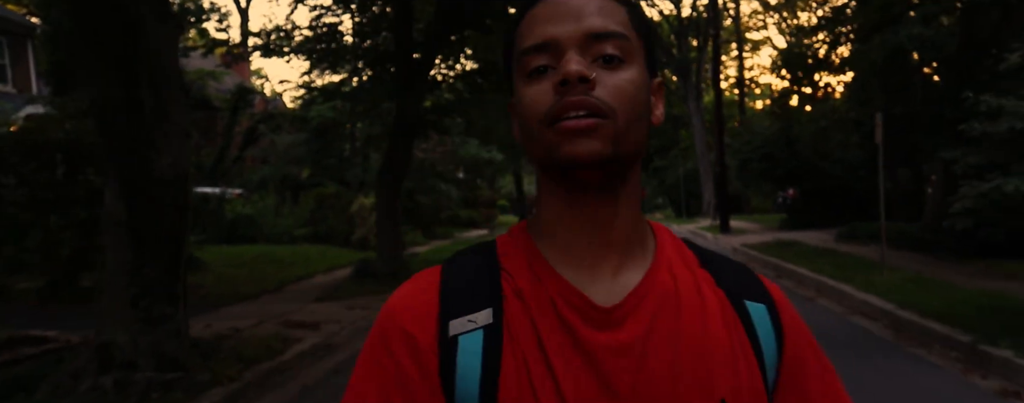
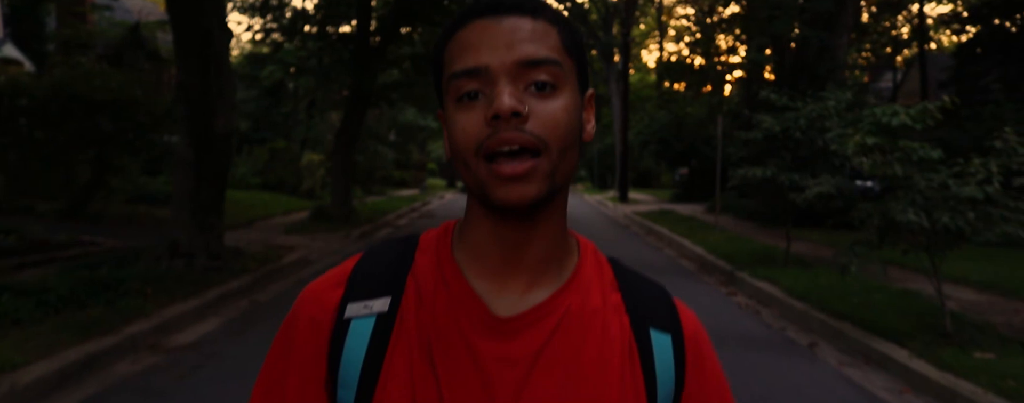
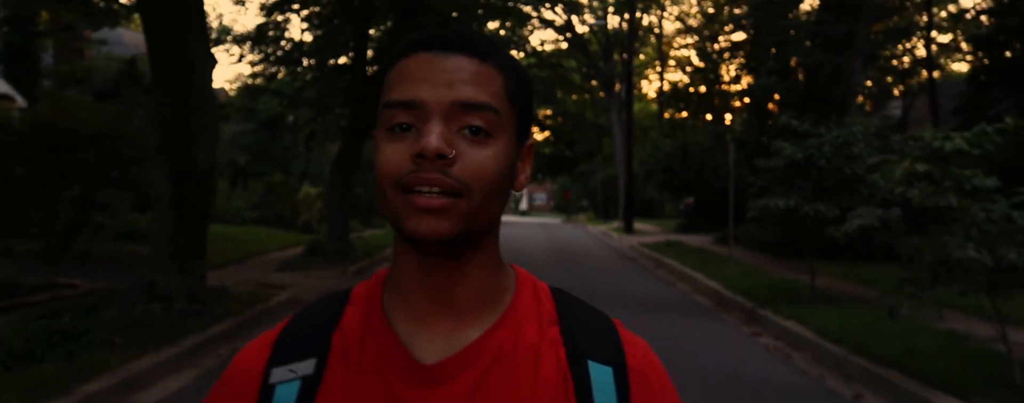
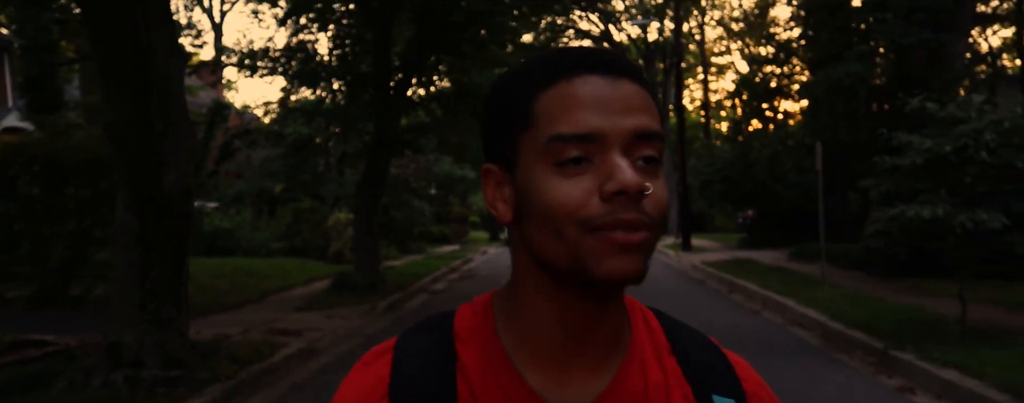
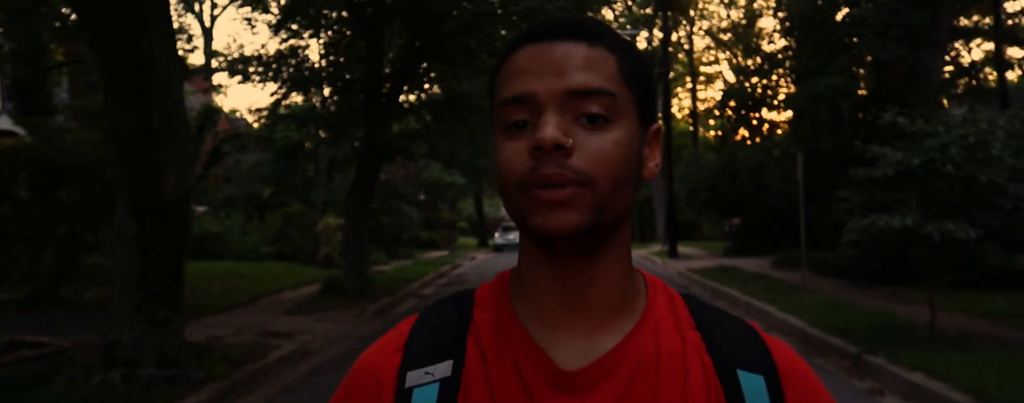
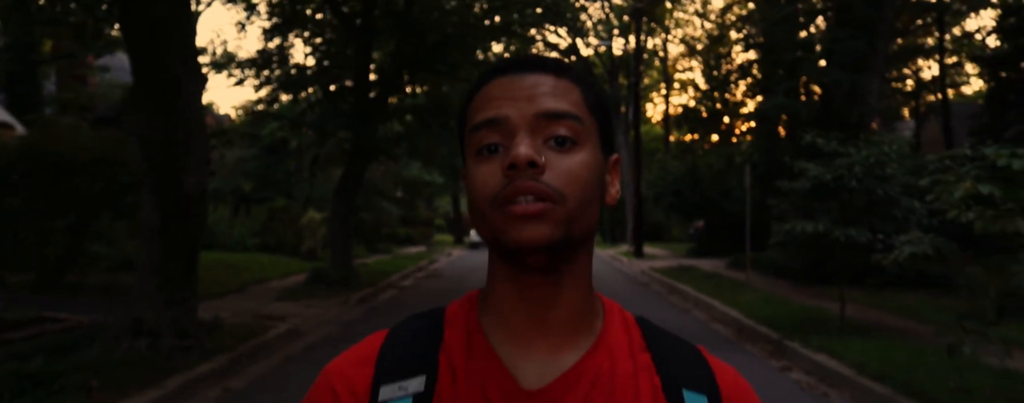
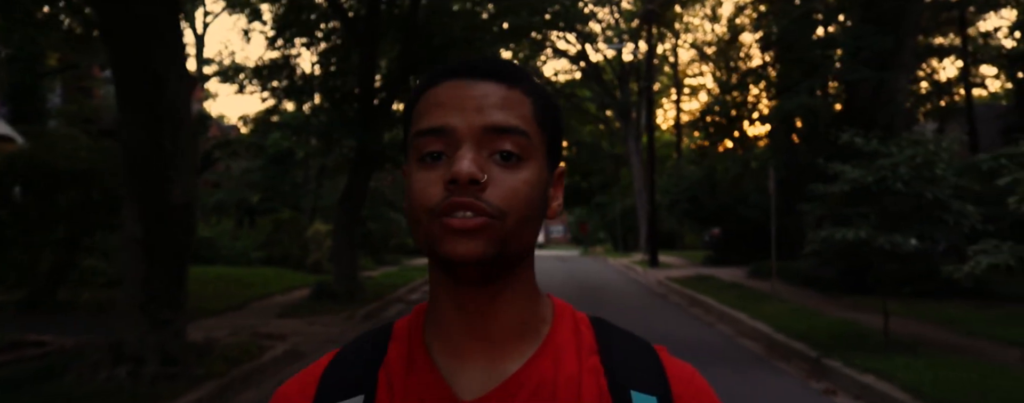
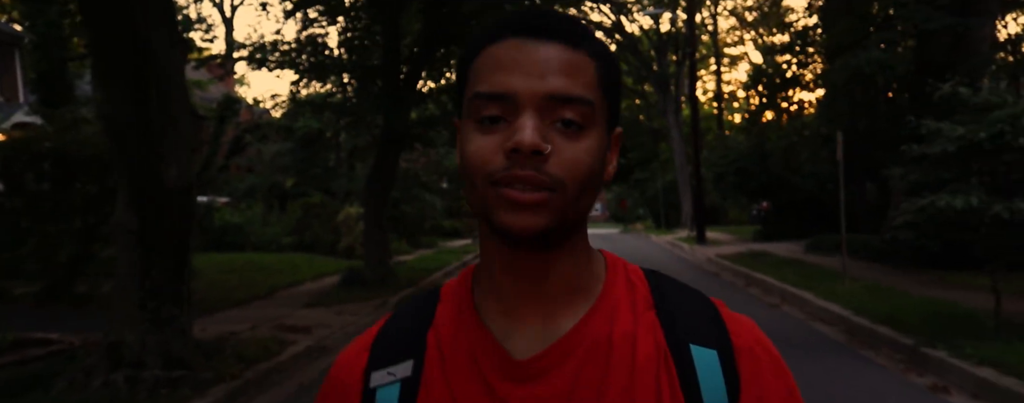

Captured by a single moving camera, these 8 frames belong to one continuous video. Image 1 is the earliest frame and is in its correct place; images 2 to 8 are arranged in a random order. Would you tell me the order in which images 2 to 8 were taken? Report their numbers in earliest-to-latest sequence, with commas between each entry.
8, 4, 5, 7, 6, 3, 2
